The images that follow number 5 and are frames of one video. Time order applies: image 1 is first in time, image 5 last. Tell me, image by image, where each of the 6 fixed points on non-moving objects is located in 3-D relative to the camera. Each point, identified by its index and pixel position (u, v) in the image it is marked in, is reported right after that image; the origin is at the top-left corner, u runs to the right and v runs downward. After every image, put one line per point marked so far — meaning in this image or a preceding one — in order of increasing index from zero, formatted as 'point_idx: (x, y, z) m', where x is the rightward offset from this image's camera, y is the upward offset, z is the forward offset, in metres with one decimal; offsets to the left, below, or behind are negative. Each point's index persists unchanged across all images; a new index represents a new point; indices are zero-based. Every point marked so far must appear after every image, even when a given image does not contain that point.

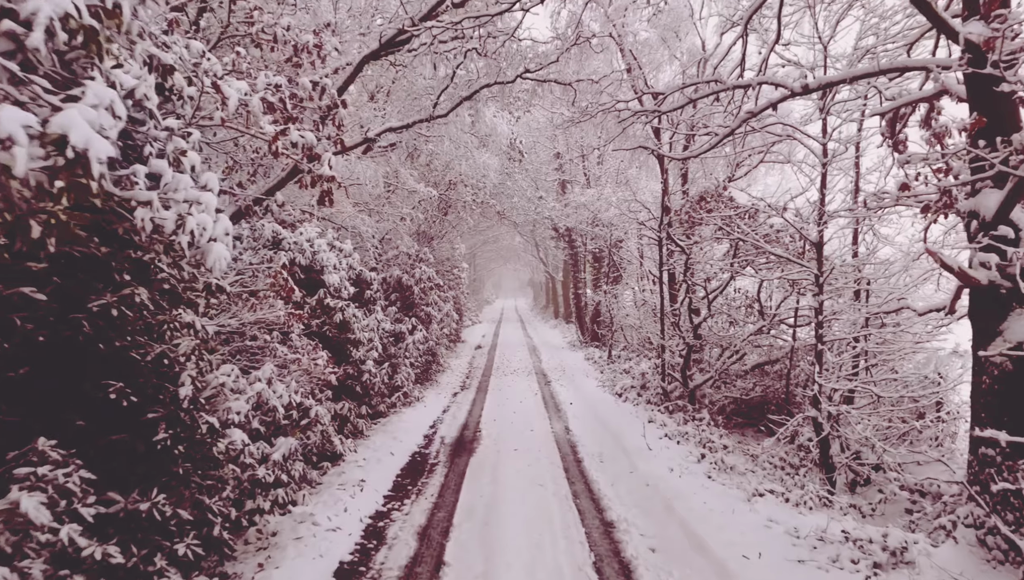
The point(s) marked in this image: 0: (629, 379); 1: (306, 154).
0: (+2.1, -1.6, +12.4) m
1: (-1.4, +1.0, +4.9) m
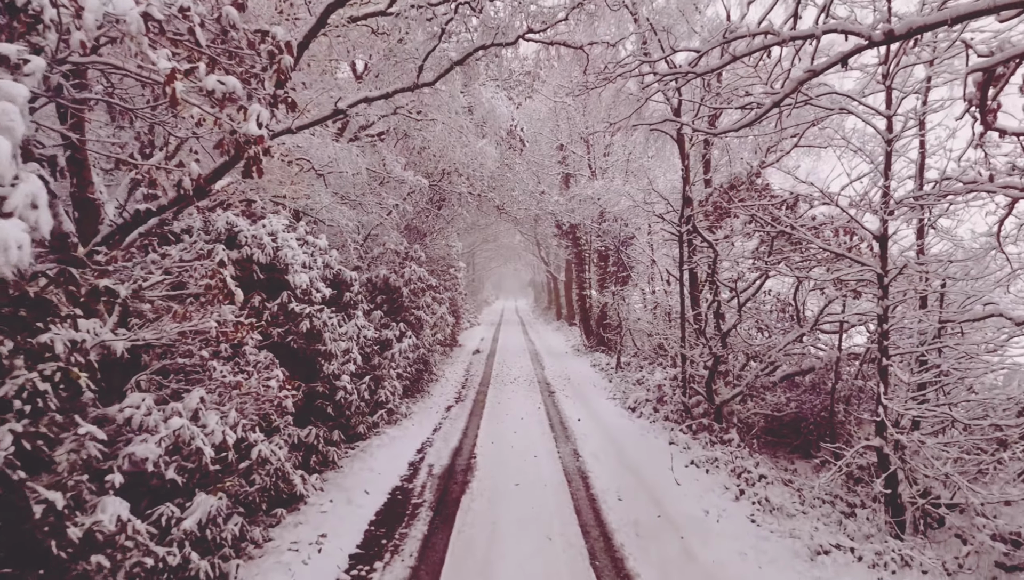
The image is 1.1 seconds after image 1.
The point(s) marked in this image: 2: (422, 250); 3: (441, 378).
0: (+2.1, -1.6, +11.1) m
1: (-1.4, +0.9, +3.6) m
2: (-1.7, +0.8, +13.3) m
3: (-1.4, -1.7, +13.7) m
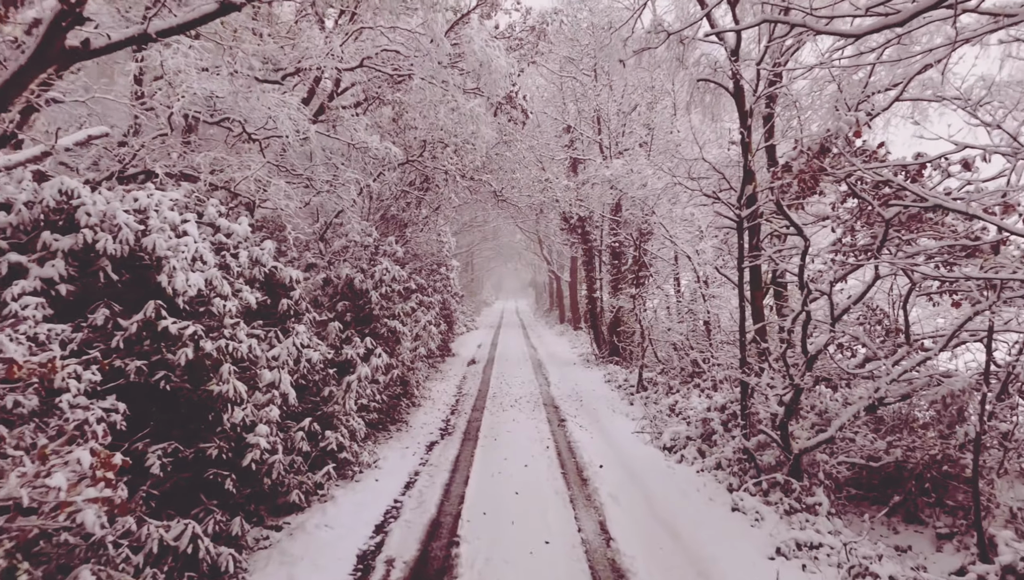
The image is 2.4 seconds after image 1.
0: (+2.1, -1.7, +8.7) m
1: (-1.4, +0.9, +1.2) m
2: (-1.7, +0.7, +10.9) m
3: (-1.4, -1.8, +11.3) m
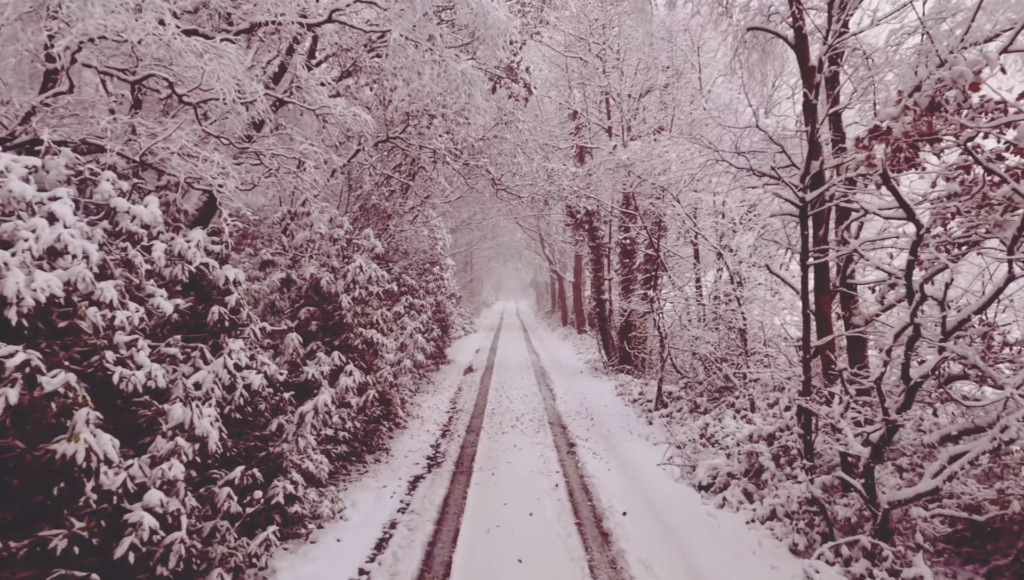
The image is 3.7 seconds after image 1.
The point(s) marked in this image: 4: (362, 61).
0: (+2.1, -1.7, +7.2) m
1: (-1.4, +0.8, -0.3) m
2: (-1.7, +0.7, +9.4) m
3: (-1.4, -1.8, +9.8) m
4: (-1.6, +2.5, +7.6) m
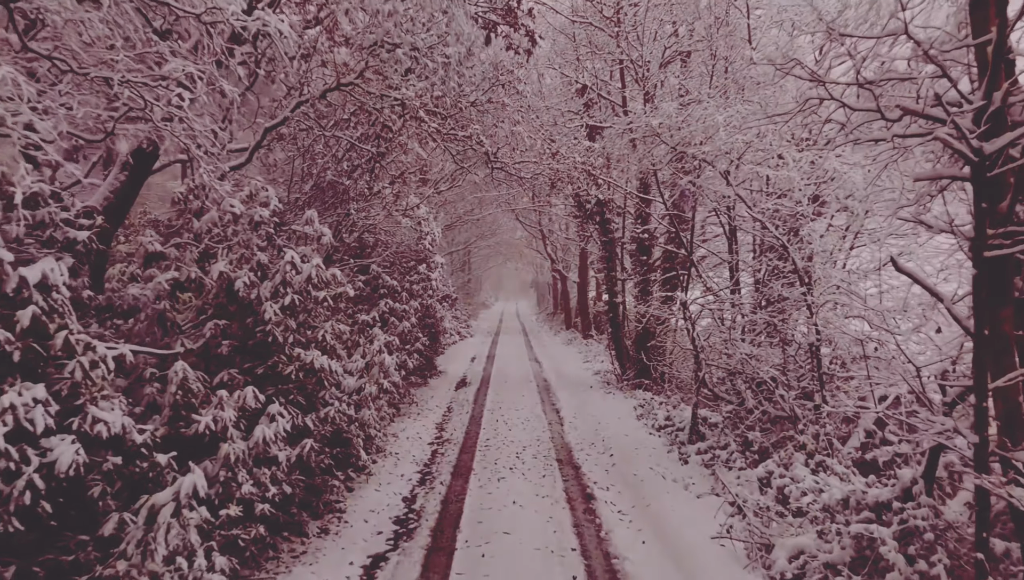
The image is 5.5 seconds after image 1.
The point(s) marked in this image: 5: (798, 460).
0: (+2.1, -1.7, +5.2) m
1: (-1.5, +0.8, -2.3) m
2: (-1.7, +0.7, +7.3) m
3: (-1.4, -1.8, +7.7) m
4: (-1.6, +2.5, +5.5) m
5: (+2.6, -1.5, +6.2) m
